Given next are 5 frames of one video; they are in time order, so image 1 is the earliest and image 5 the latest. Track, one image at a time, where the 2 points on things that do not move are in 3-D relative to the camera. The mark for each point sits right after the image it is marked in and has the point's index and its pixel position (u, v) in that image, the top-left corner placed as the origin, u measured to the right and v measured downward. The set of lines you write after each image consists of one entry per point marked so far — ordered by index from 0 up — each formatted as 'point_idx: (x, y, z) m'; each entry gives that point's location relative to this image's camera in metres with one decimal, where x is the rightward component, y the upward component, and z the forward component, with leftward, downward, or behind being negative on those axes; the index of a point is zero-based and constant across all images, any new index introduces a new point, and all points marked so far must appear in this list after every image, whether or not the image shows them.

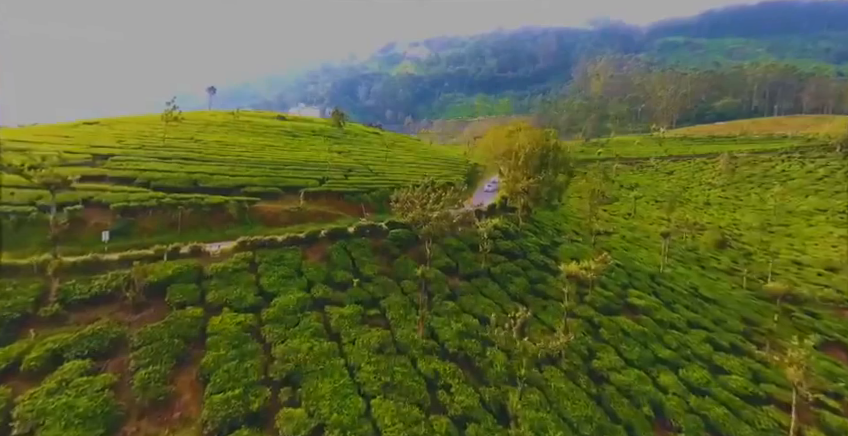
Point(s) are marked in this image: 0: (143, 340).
0: (-10.4, -4.5, +17.6) m
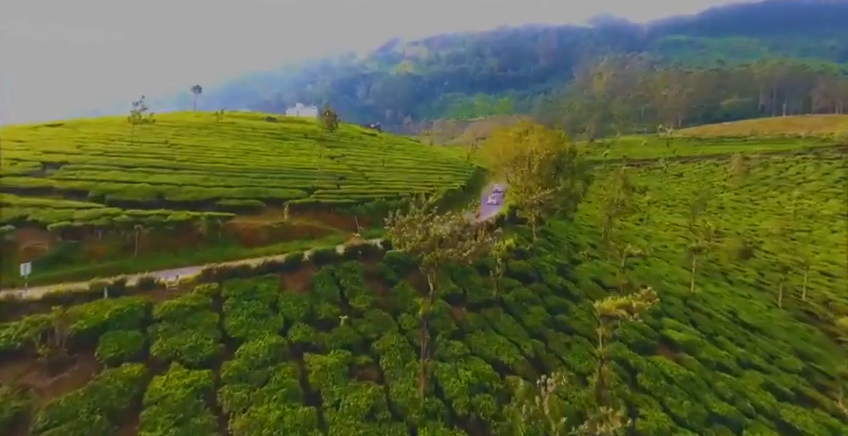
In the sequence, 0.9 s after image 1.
0: (-10.3, -5.6, +13.1) m
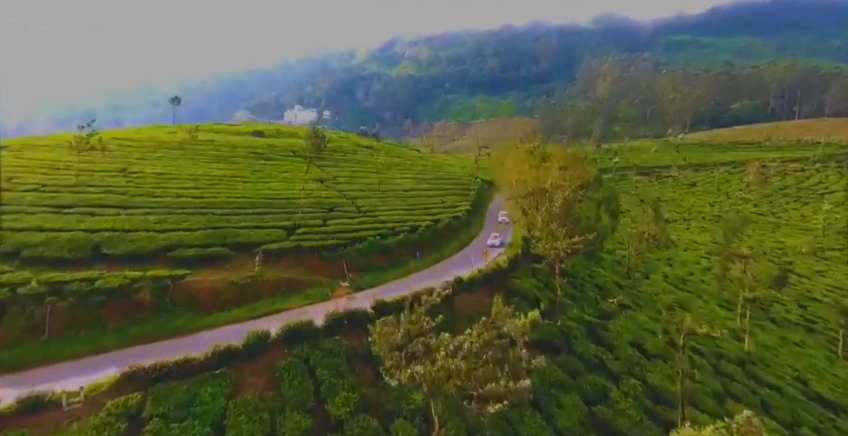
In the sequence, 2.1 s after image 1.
0: (-10.2, -8.3, +7.4) m
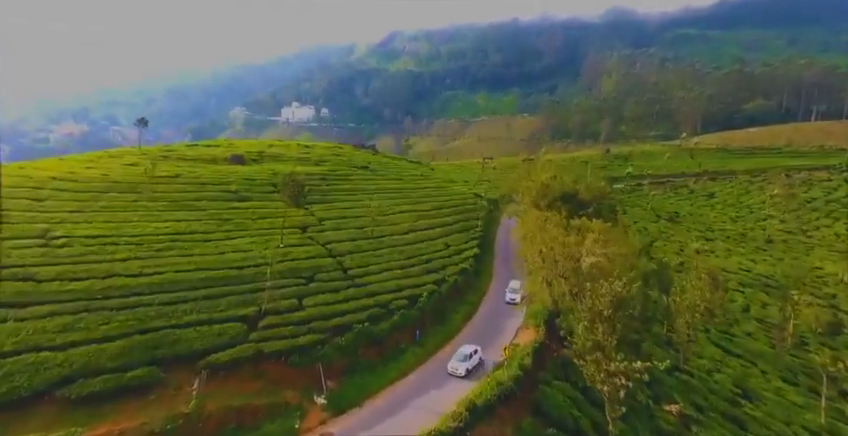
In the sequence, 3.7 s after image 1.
0: (-10.2, -12.9, +0.3) m
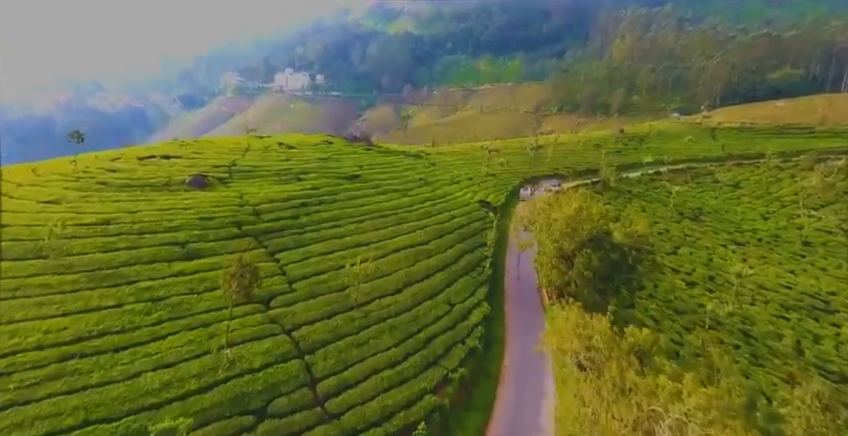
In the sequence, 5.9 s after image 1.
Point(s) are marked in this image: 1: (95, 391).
0: (-10.3, -19.9, -7.3) m
1: (-13.4, -7.2, +19.5) m
